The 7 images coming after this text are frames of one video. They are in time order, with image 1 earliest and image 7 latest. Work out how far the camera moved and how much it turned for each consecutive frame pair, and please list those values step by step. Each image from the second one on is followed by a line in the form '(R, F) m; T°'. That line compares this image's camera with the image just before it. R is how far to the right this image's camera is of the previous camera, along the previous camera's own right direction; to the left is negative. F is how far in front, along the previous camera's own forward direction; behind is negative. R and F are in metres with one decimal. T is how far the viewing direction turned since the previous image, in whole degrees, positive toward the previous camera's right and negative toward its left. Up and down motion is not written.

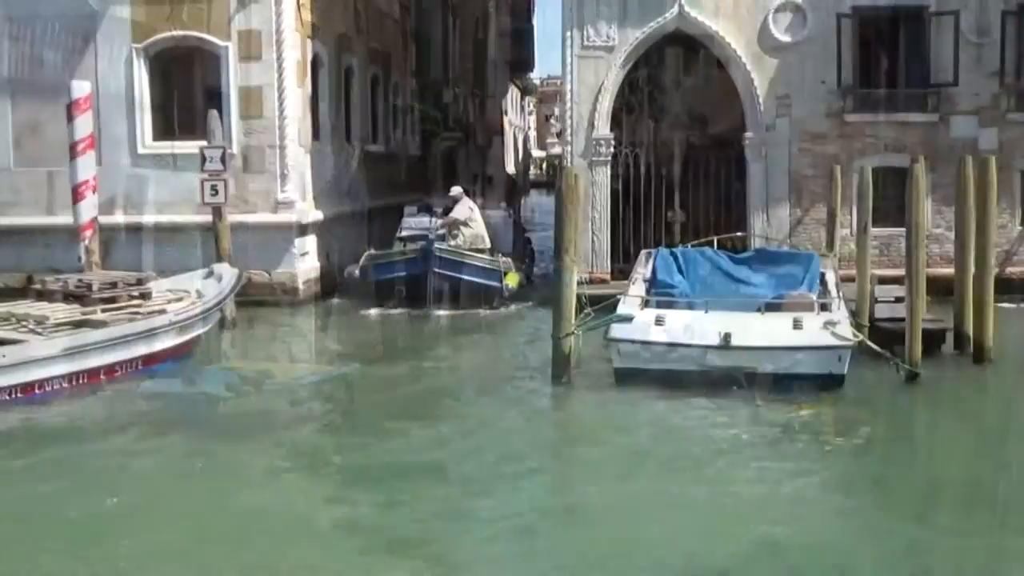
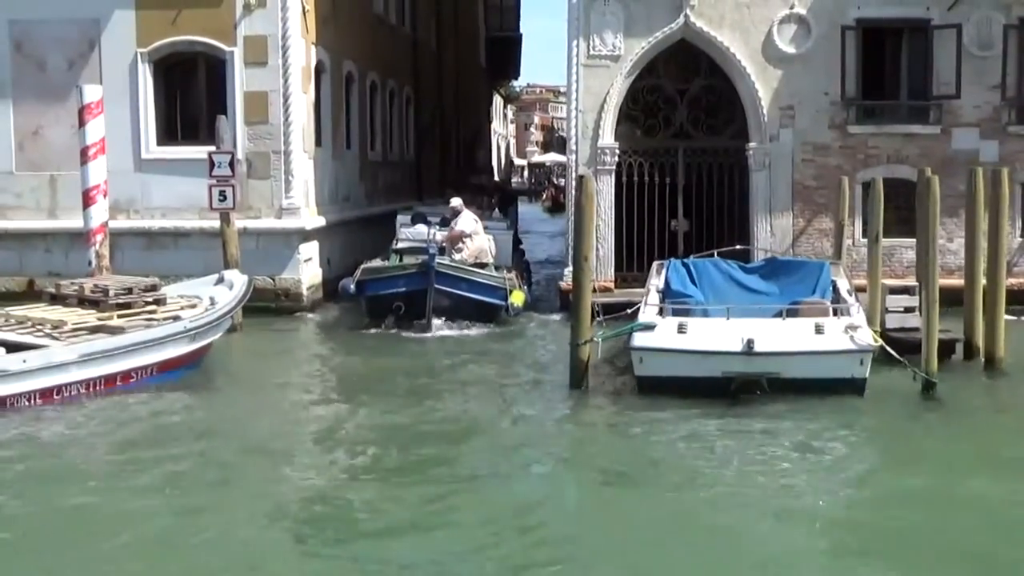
(-0.4, 0.0) m; +1°
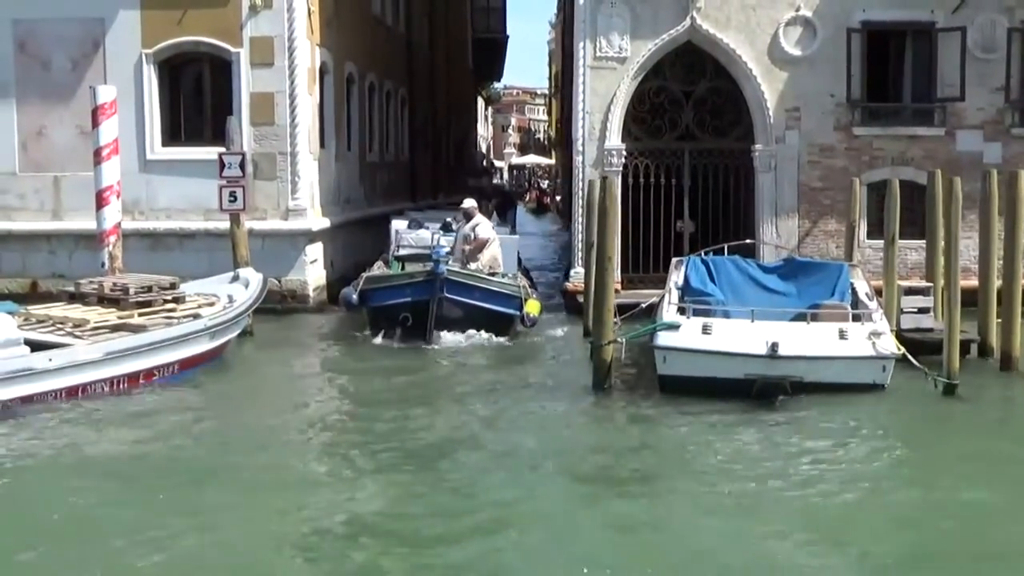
(-0.4, 0.0) m; +1°
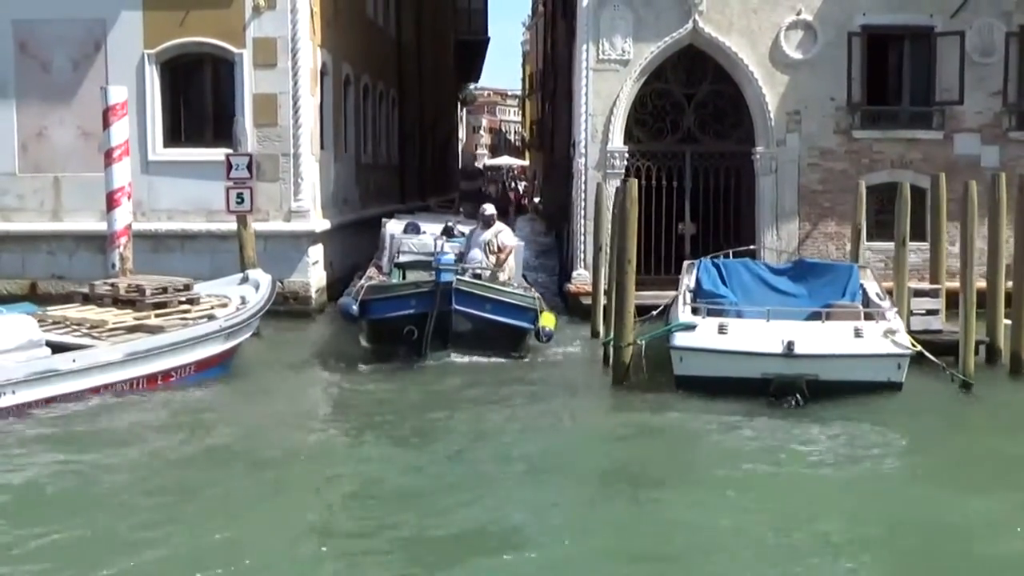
(-0.4, 0.0) m; +1°
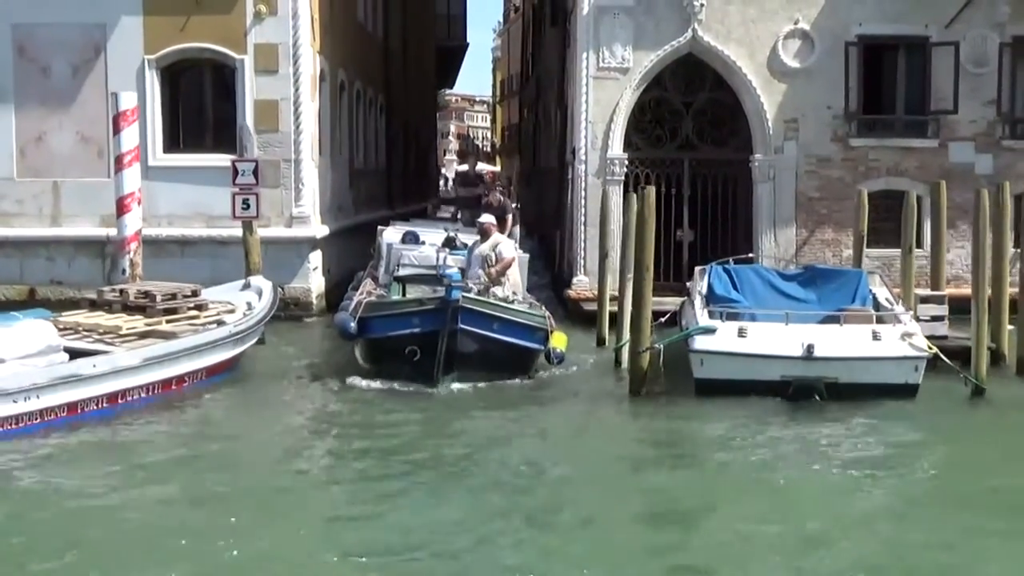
(-0.4, -0.1) m; +1°
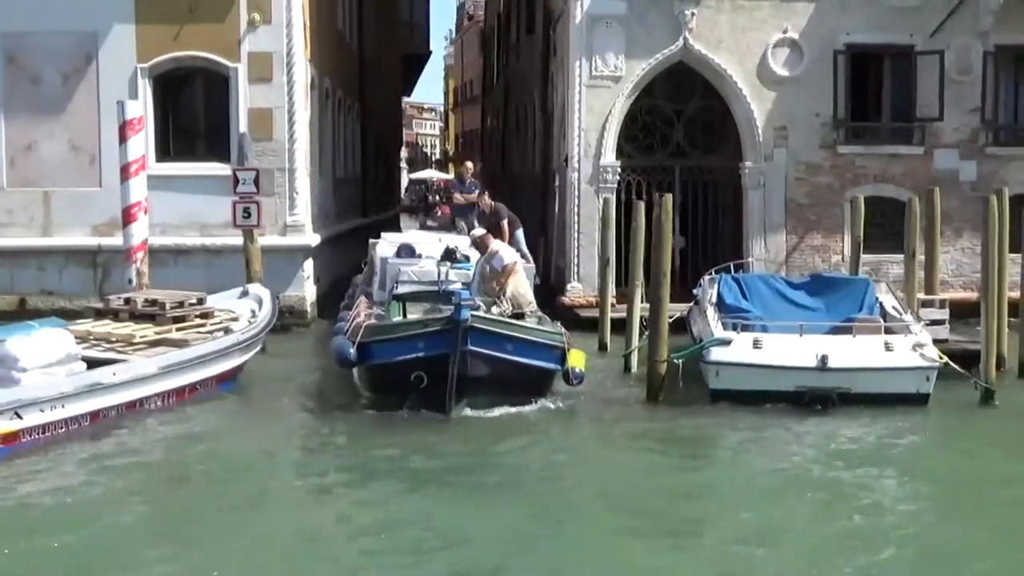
(-0.6, -0.1) m; +2°
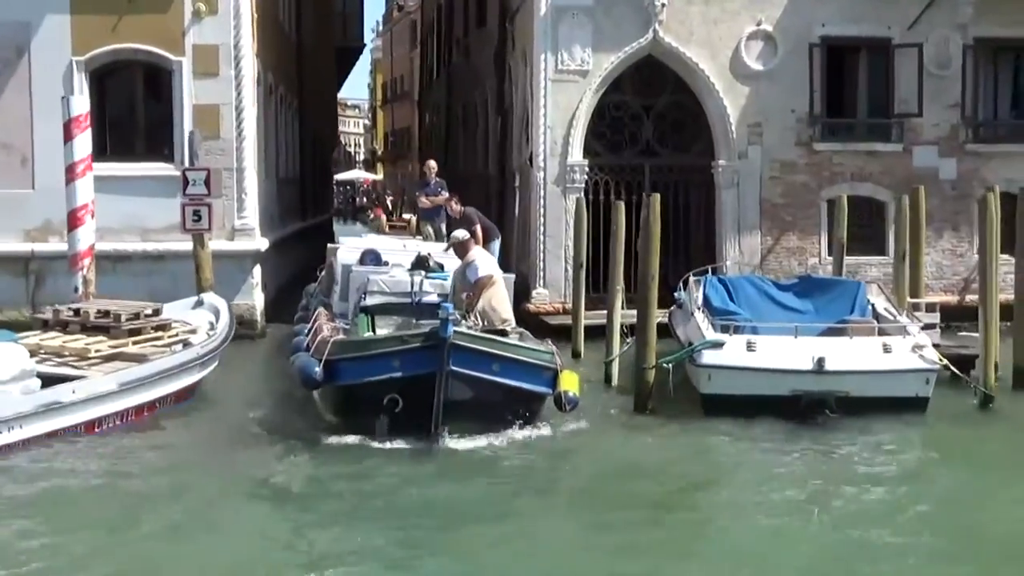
(-0.3, +0.9) m; +2°
